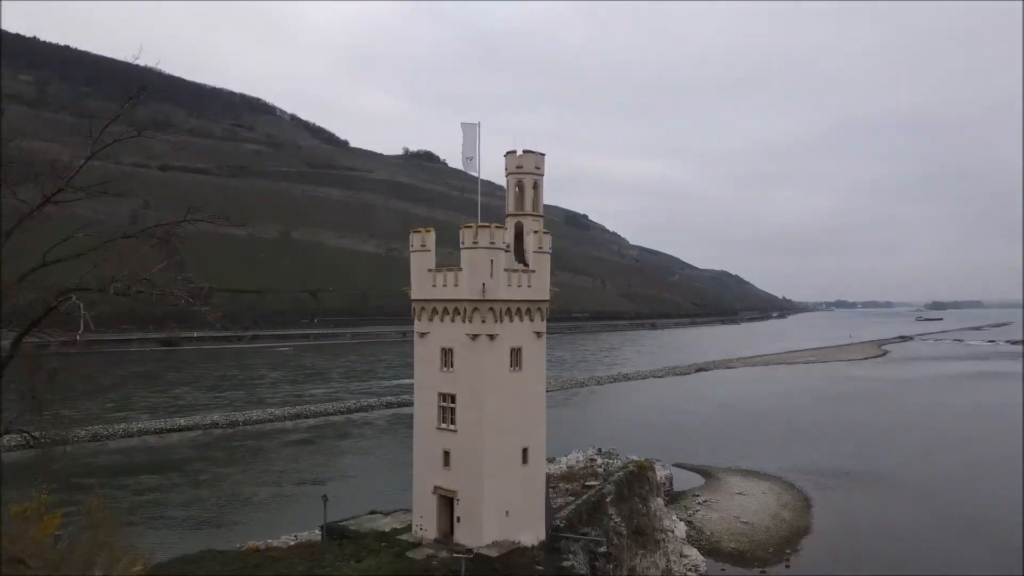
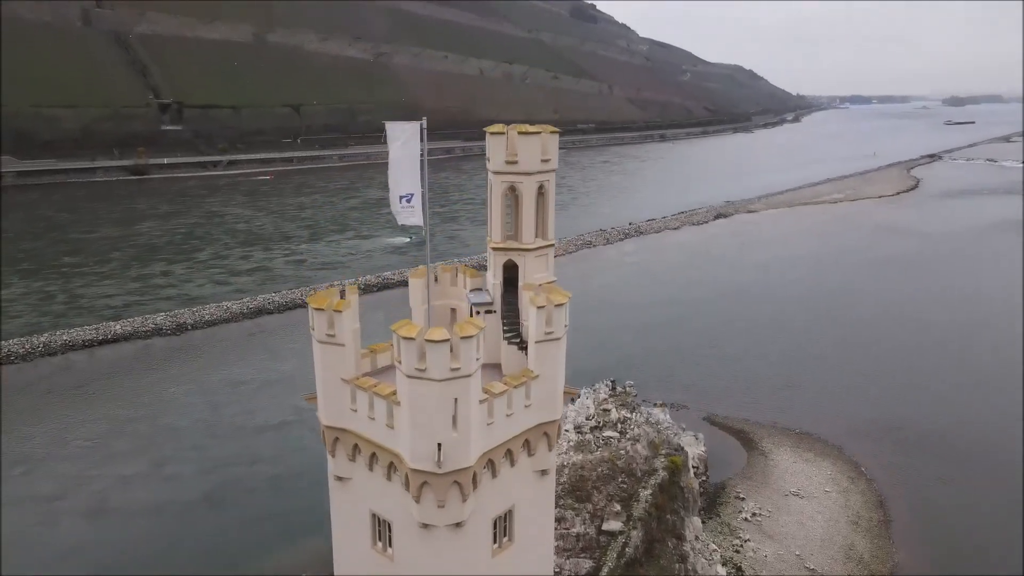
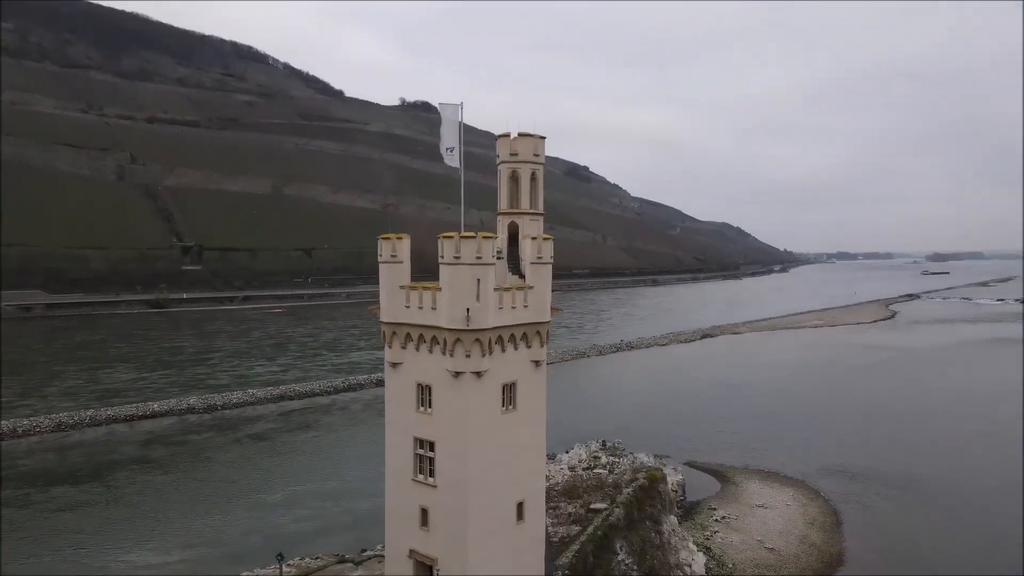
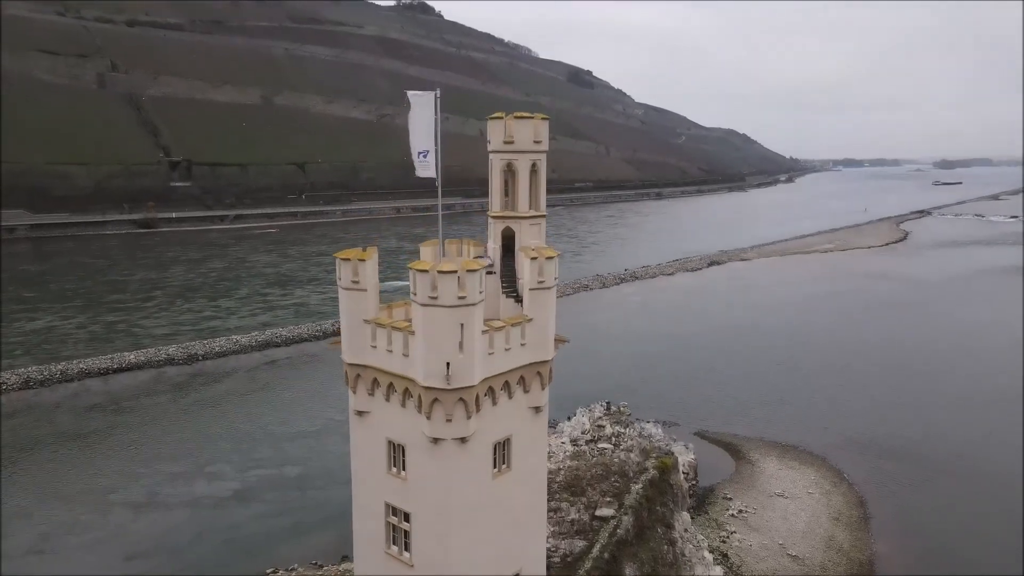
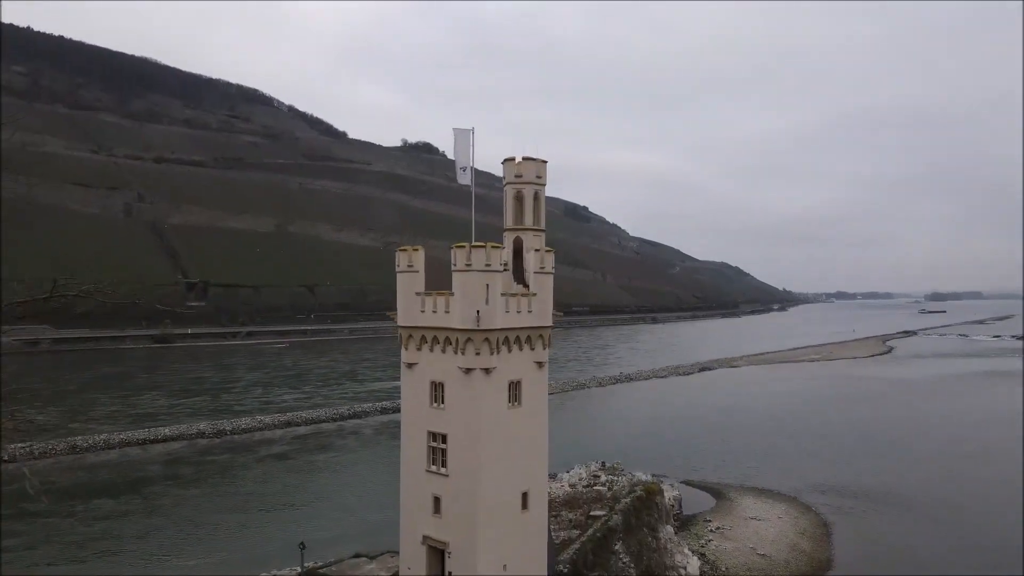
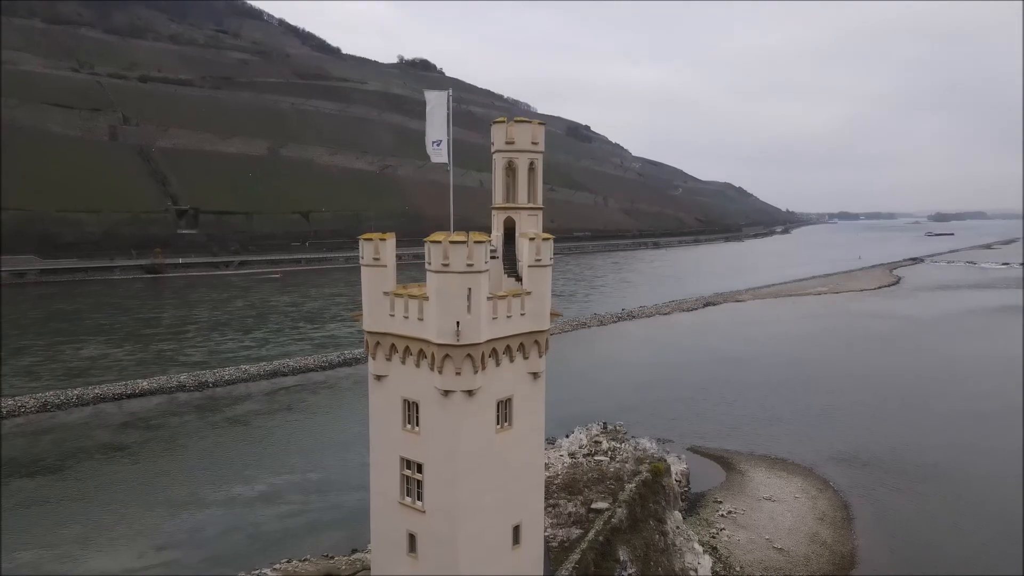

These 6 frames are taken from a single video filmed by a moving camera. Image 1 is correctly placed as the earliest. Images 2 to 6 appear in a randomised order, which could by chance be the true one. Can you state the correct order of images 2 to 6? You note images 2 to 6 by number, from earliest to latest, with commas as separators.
5, 3, 6, 4, 2
